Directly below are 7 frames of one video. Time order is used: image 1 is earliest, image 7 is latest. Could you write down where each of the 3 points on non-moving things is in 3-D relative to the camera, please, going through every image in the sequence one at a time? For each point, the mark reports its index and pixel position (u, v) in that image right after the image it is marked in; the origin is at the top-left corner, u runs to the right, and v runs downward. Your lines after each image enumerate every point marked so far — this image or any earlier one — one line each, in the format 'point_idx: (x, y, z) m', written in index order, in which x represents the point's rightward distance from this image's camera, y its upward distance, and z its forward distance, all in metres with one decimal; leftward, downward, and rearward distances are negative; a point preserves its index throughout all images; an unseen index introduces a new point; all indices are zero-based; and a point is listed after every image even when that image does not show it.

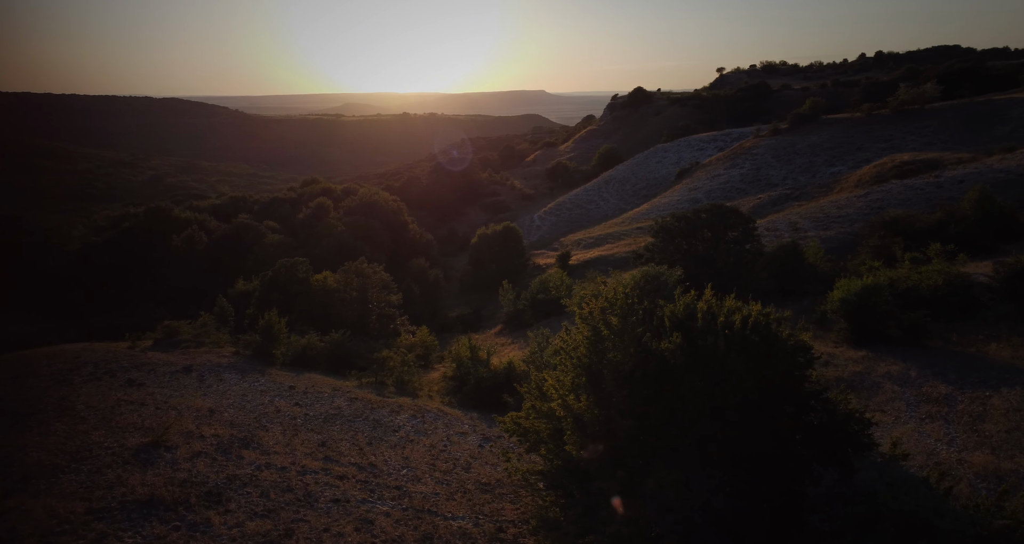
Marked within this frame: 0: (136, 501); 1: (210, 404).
0: (-2.8, -1.7, +4.8) m
1: (-4.2, -1.8, +9.0) m
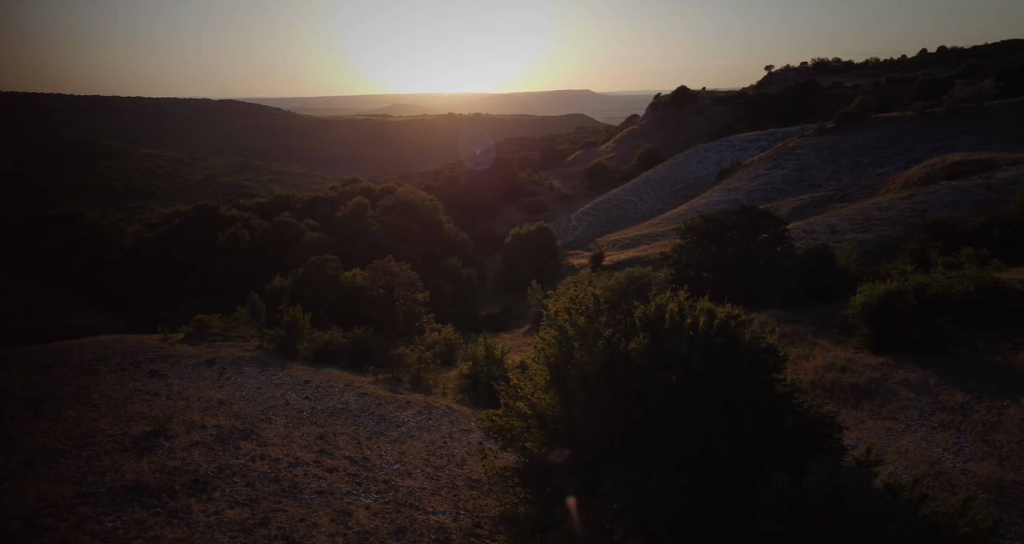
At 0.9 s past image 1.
0: (-3.0, -1.7, +5.0) m
1: (-4.2, -1.8, +9.3) m
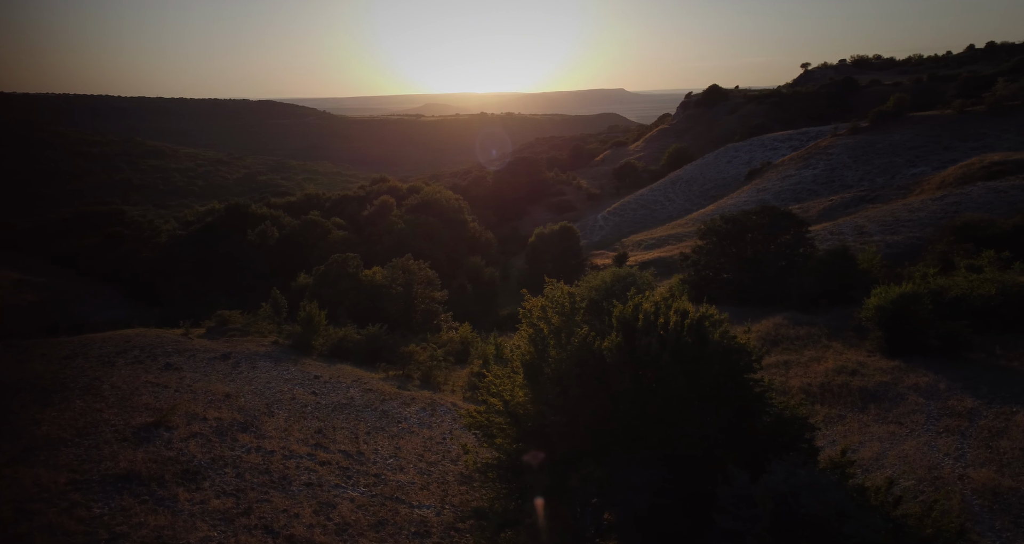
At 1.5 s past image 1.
0: (-3.2, -1.6, +5.2) m
1: (-4.2, -1.7, +9.5) m
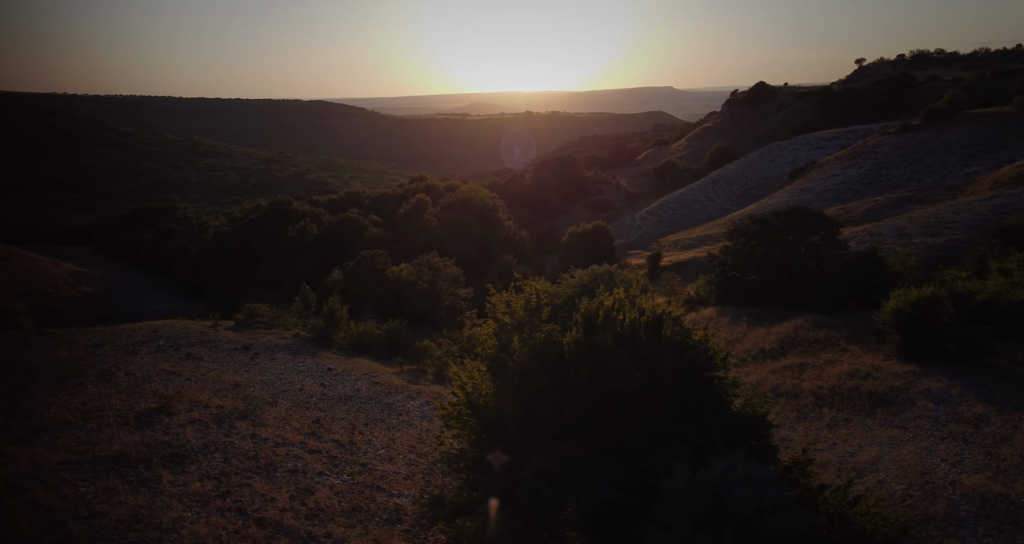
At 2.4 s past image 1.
0: (-3.5, -1.6, +5.5) m
1: (-4.1, -1.6, +9.9) m
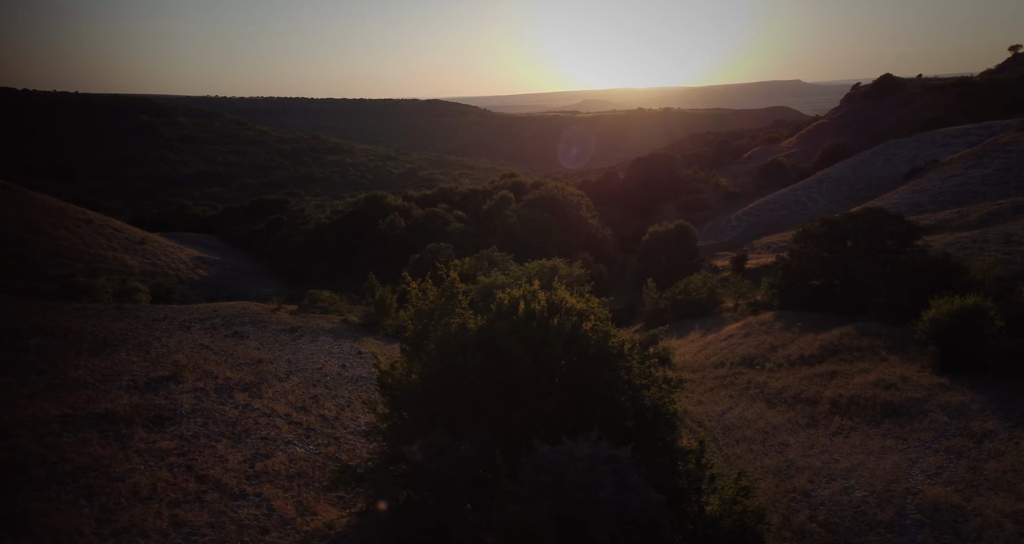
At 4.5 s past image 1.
0: (-4.1, -1.4, +6.3) m
1: (-4.1, -1.4, +10.7) m
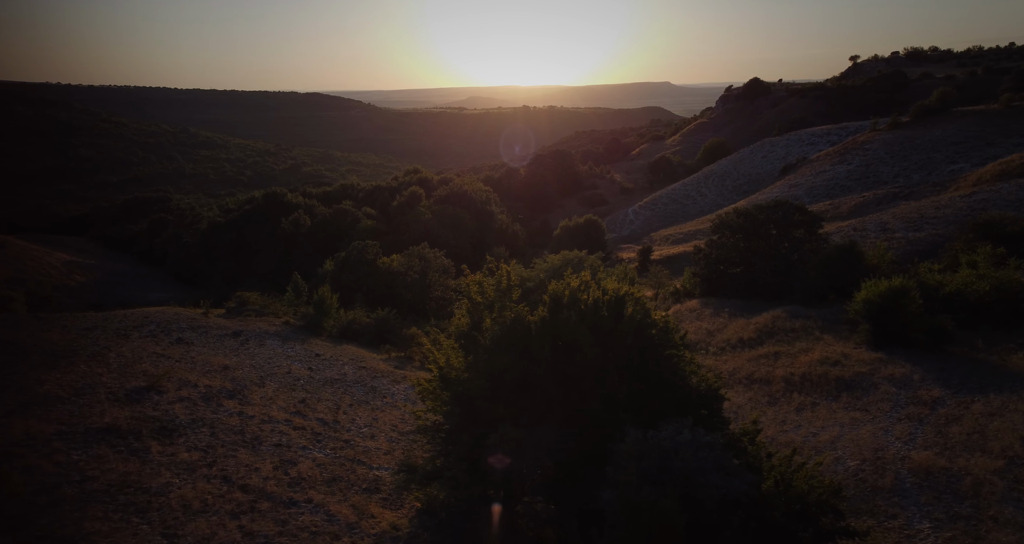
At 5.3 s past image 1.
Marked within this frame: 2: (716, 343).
0: (-3.7, -1.4, +5.8) m
1: (-4.4, -1.4, +10.1) m
2: (+4.5, -1.5, +14.2) m
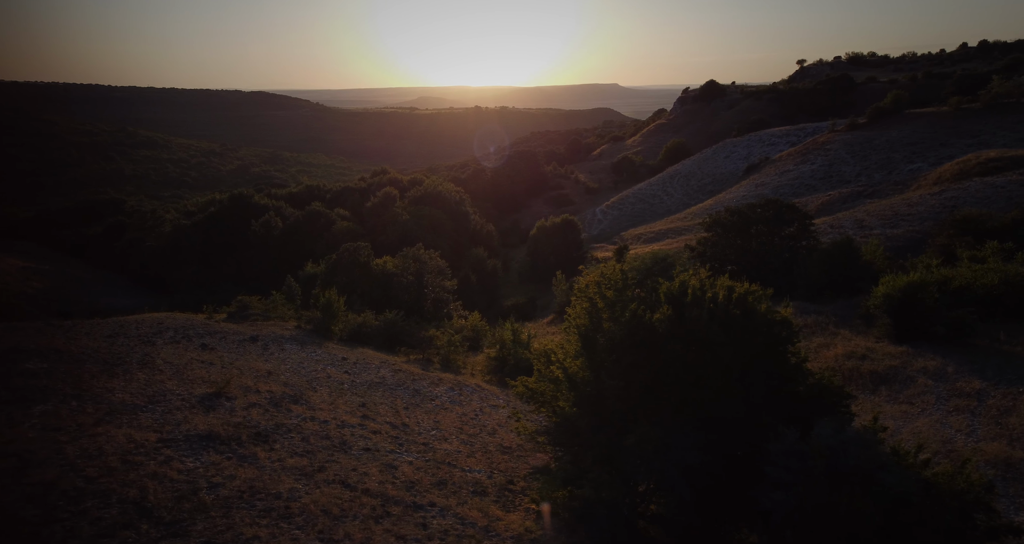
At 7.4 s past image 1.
0: (-2.8, -1.4, +5.6) m
1: (-3.7, -1.5, +9.9) m
2: (+4.9, -1.5, +14.5) m
